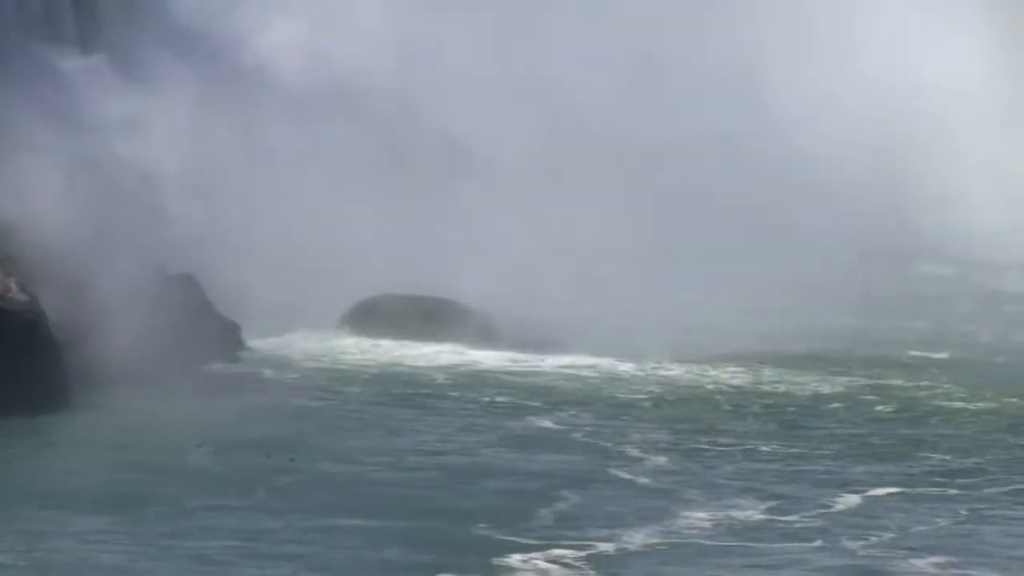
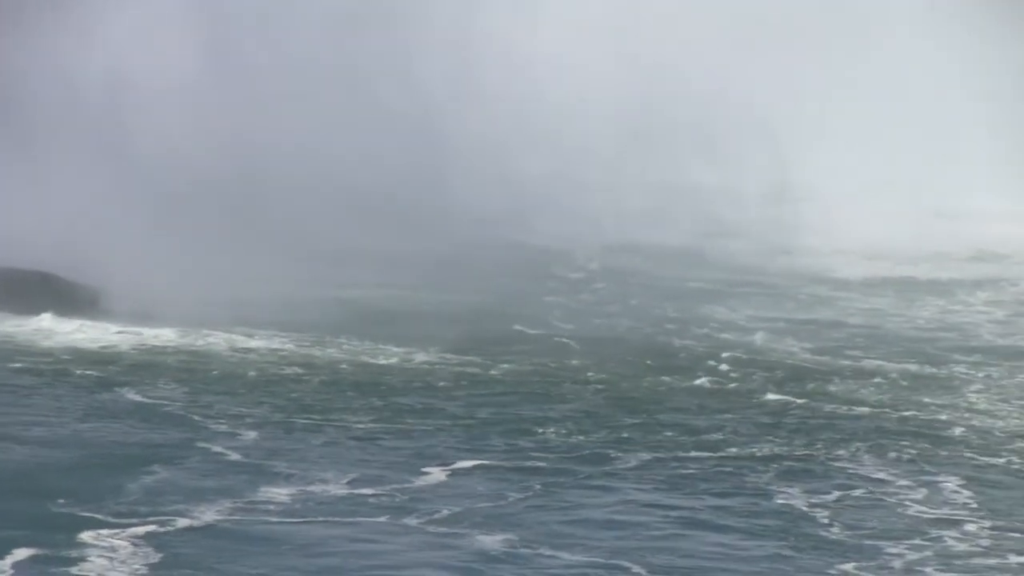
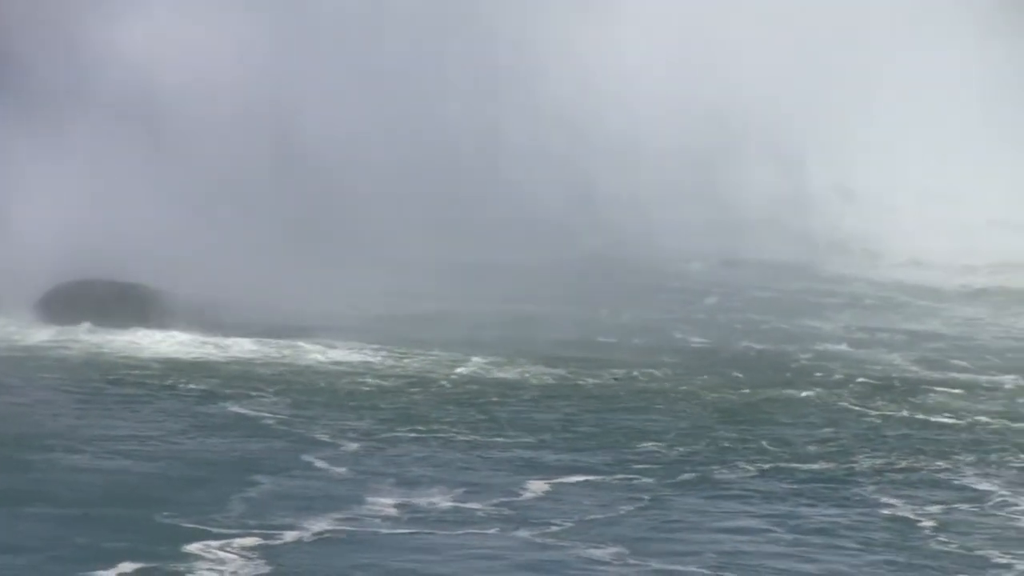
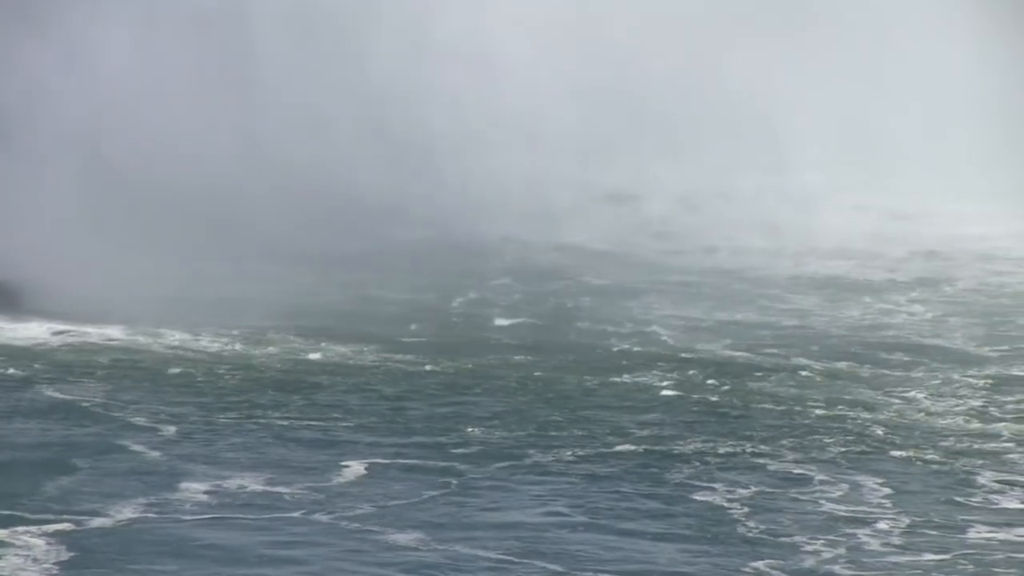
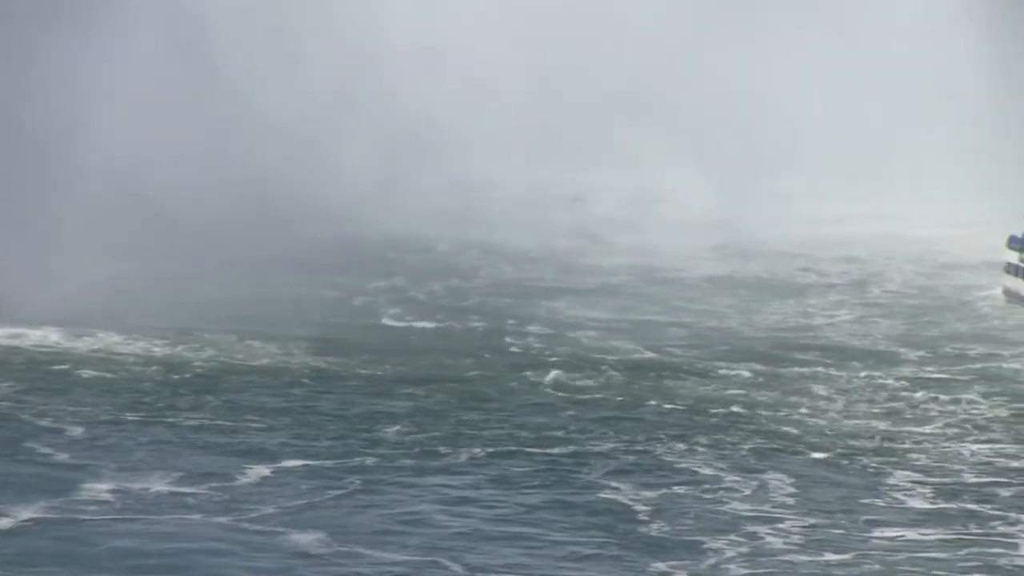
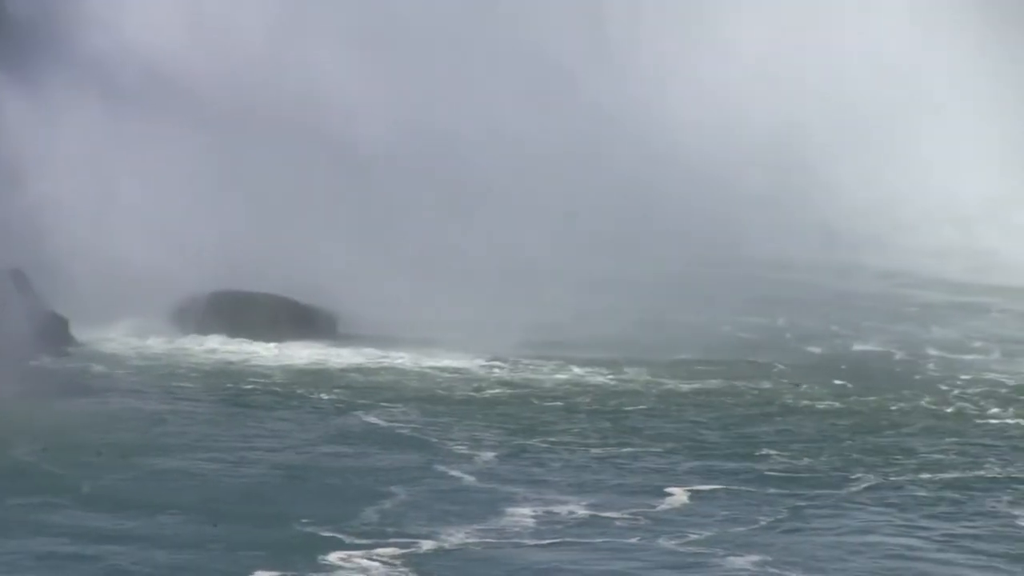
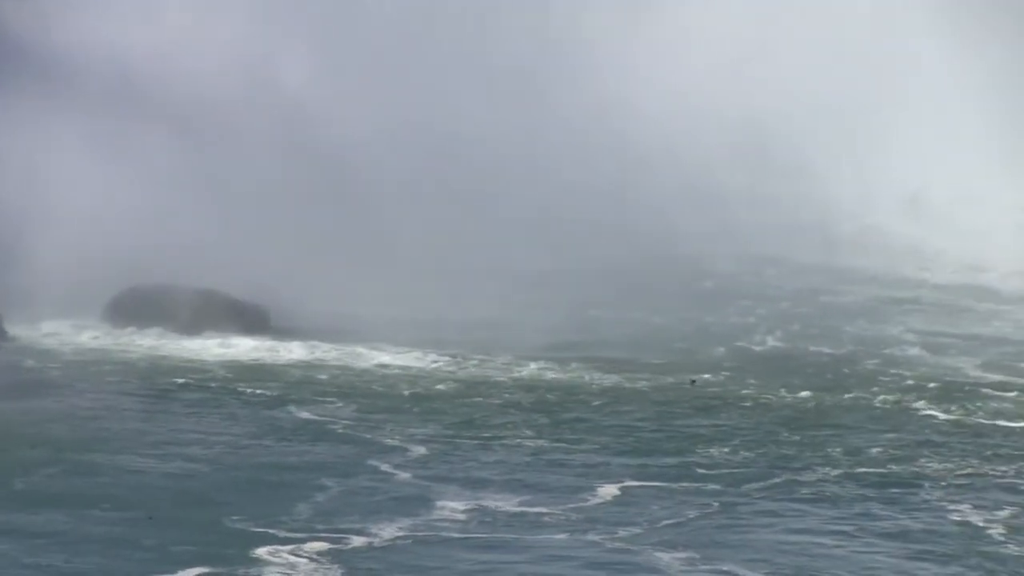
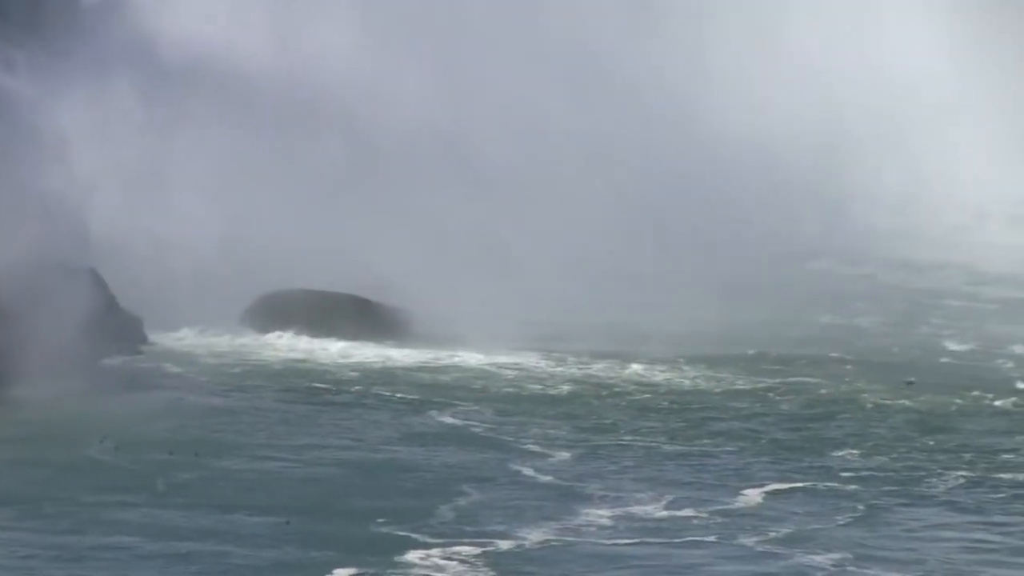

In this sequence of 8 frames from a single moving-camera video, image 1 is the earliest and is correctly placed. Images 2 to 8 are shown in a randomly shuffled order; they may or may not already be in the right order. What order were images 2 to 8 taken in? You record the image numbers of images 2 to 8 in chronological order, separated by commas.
8, 6, 7, 3, 2, 4, 5
